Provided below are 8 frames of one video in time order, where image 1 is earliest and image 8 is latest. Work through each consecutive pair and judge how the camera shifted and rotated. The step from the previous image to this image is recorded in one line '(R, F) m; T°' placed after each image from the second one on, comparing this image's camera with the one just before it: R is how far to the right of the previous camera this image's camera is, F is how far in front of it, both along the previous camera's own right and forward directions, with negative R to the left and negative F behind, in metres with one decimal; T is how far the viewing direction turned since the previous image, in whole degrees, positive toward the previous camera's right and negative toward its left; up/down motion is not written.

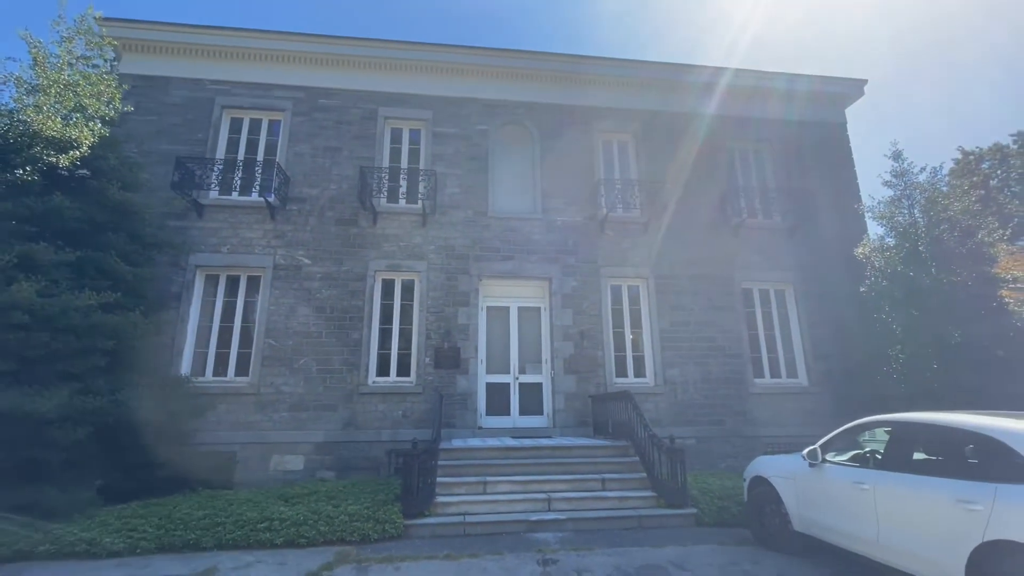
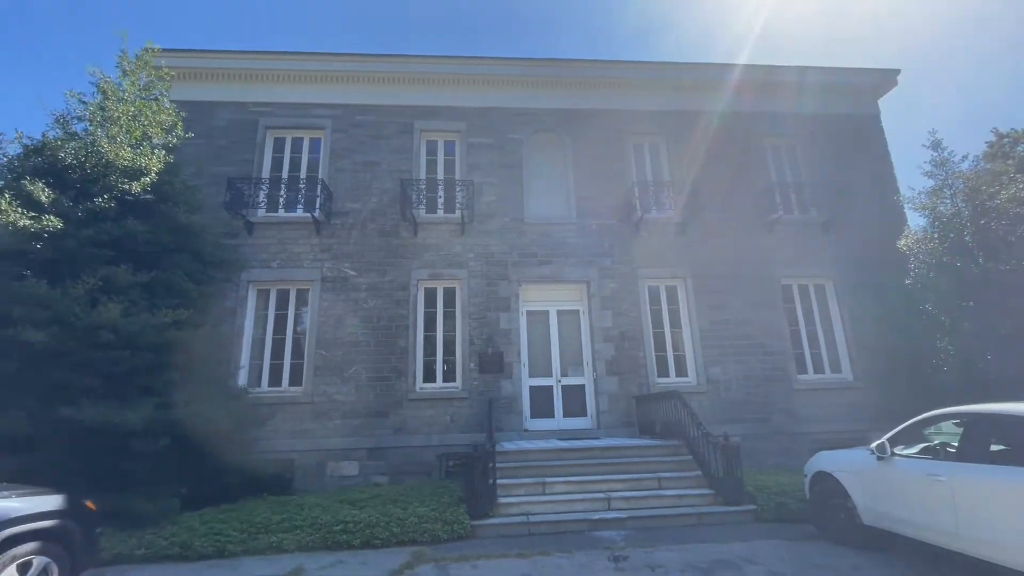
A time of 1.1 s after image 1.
(-0.5, -0.2) m; -2°
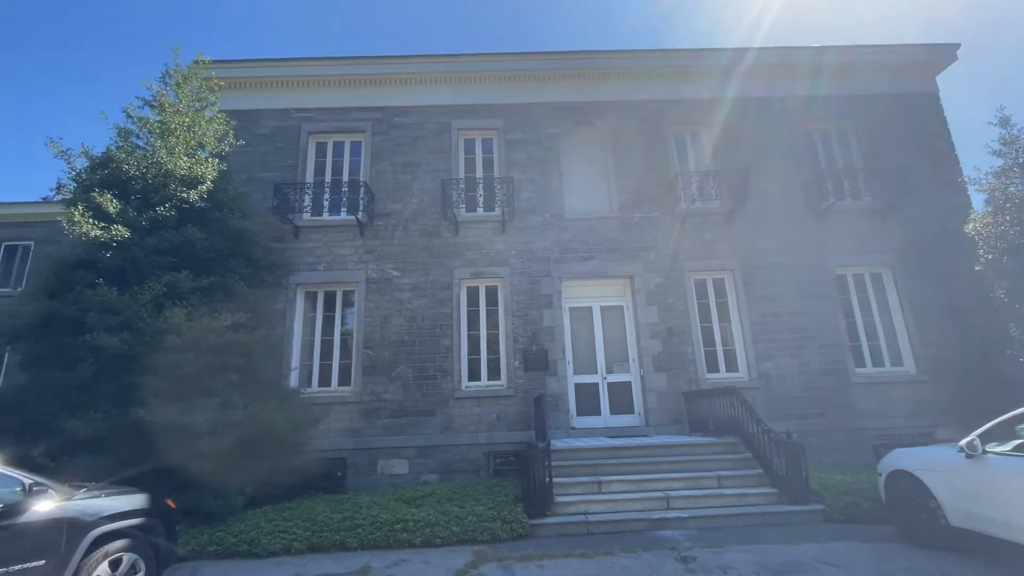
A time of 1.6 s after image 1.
(-0.3, +0.1) m; -3°
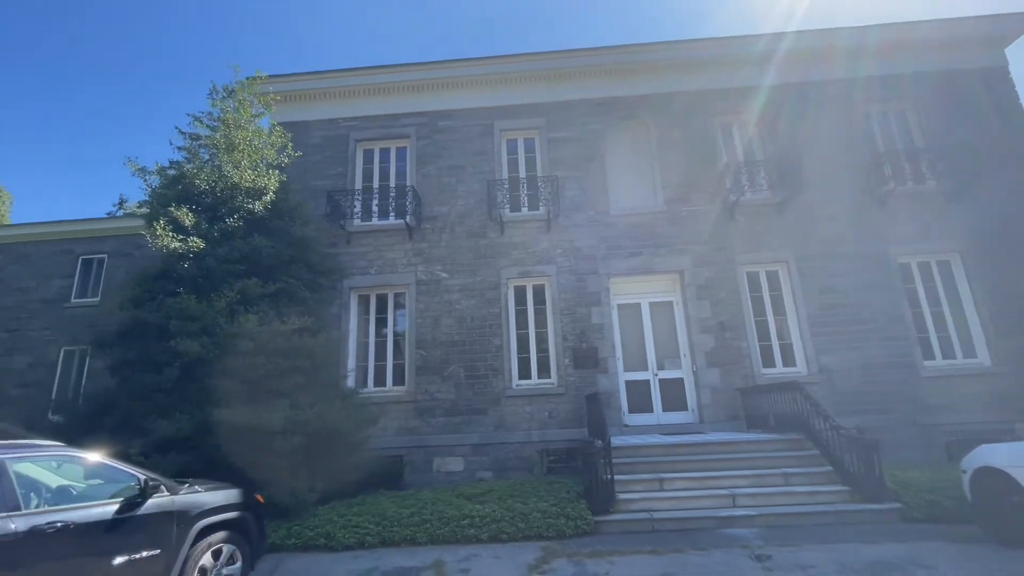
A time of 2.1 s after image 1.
(-0.3, -0.1) m; -4°
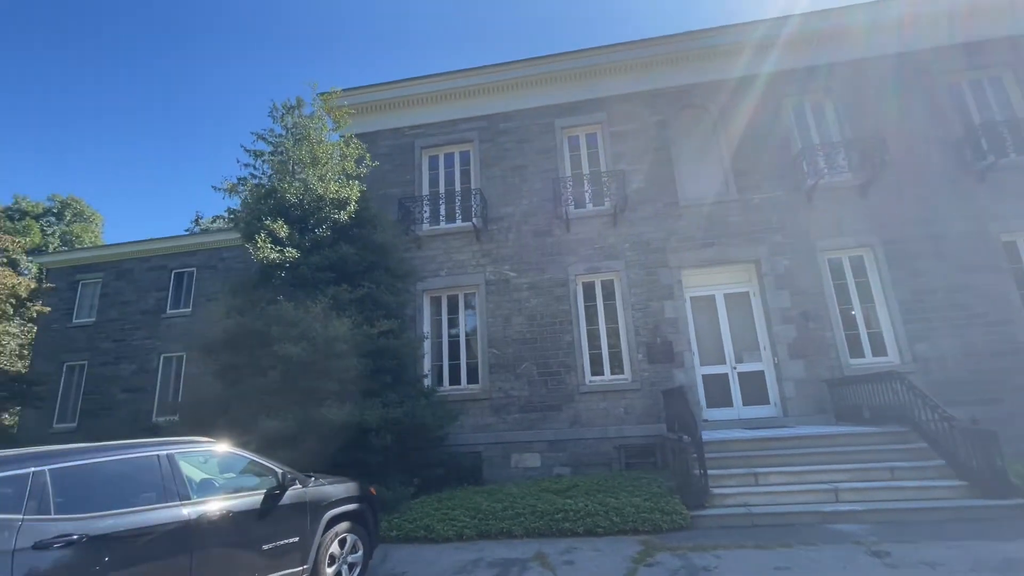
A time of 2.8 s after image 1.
(-0.5, -0.1) m; -5°
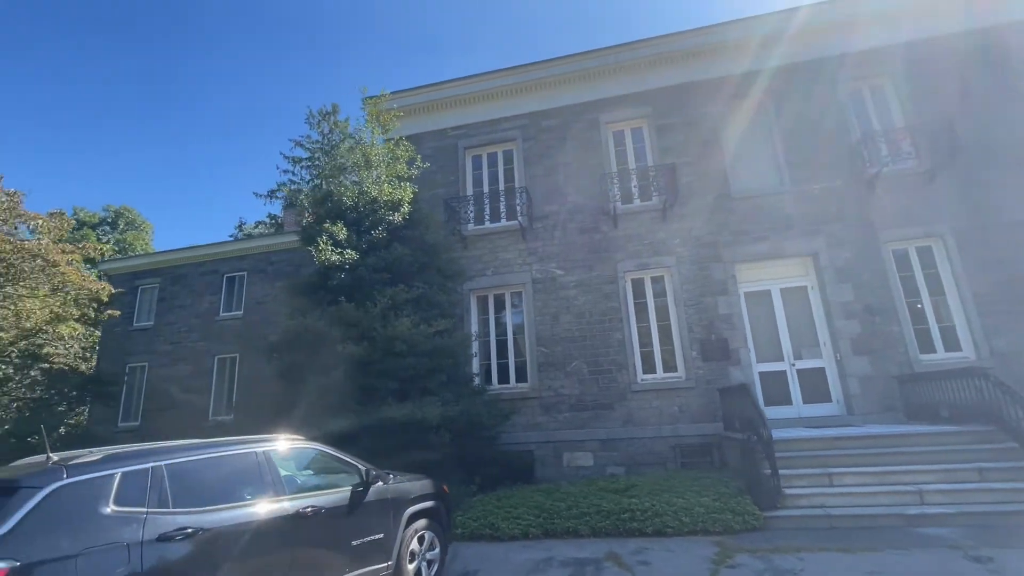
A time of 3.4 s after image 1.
(-0.4, 0.0) m; -3°
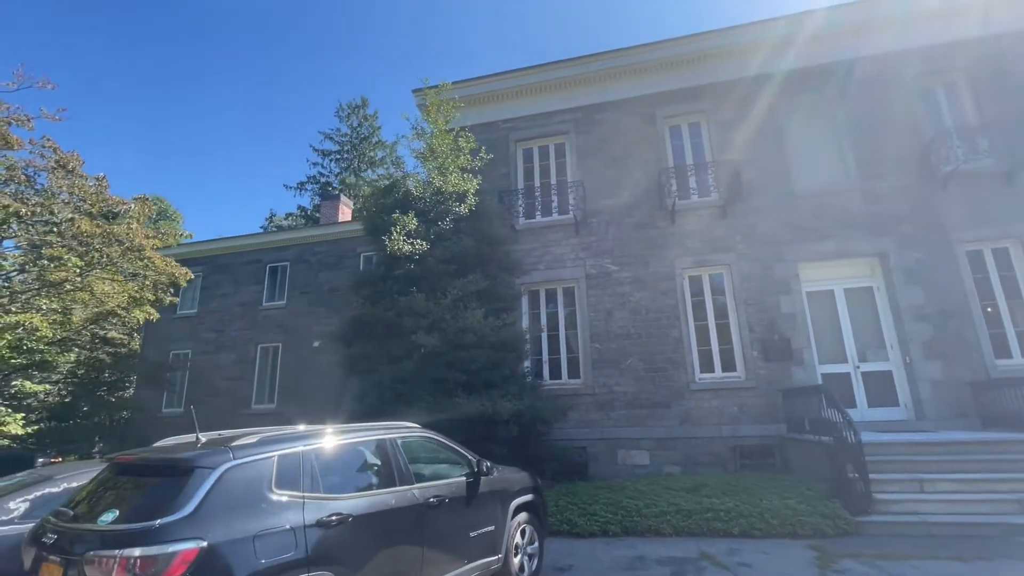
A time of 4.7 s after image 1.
(-0.9, +0.1) m; -1°
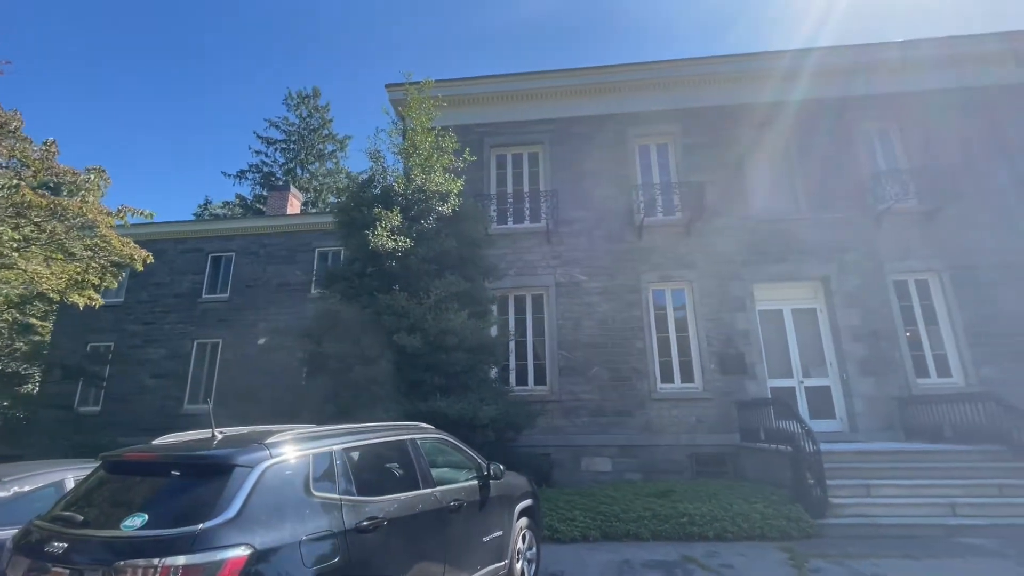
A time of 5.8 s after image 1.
(-0.7, +0.1) m; +7°
